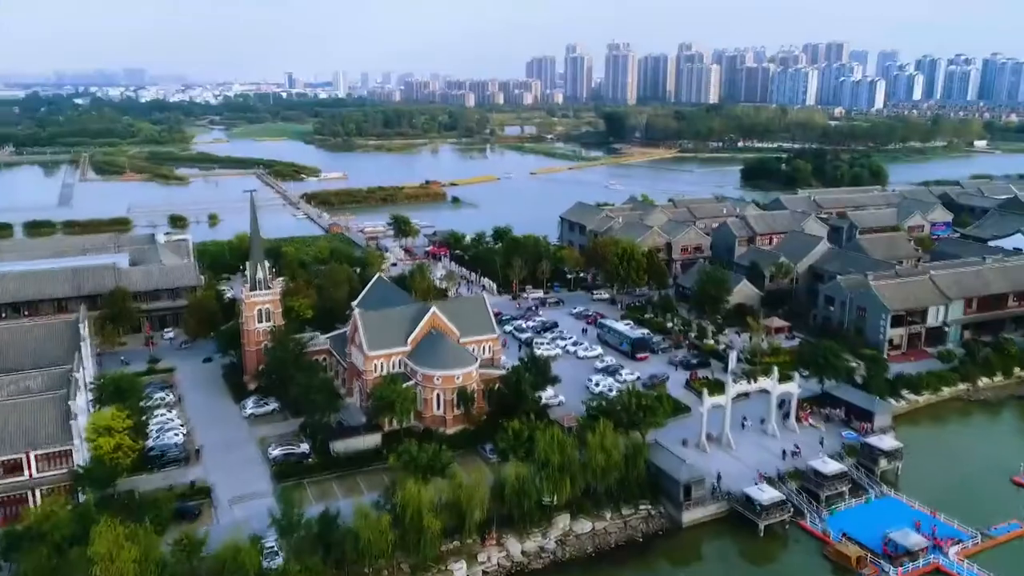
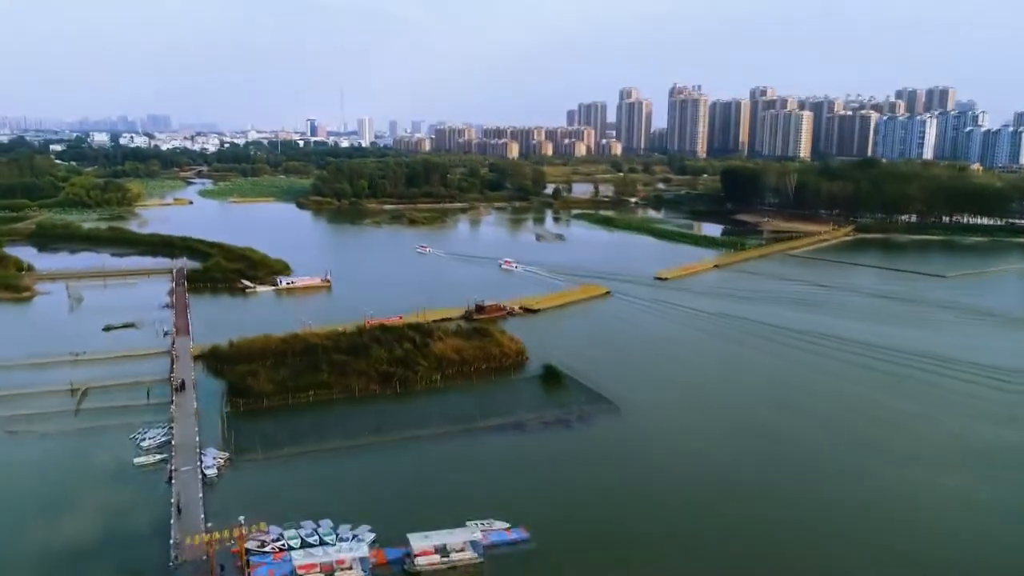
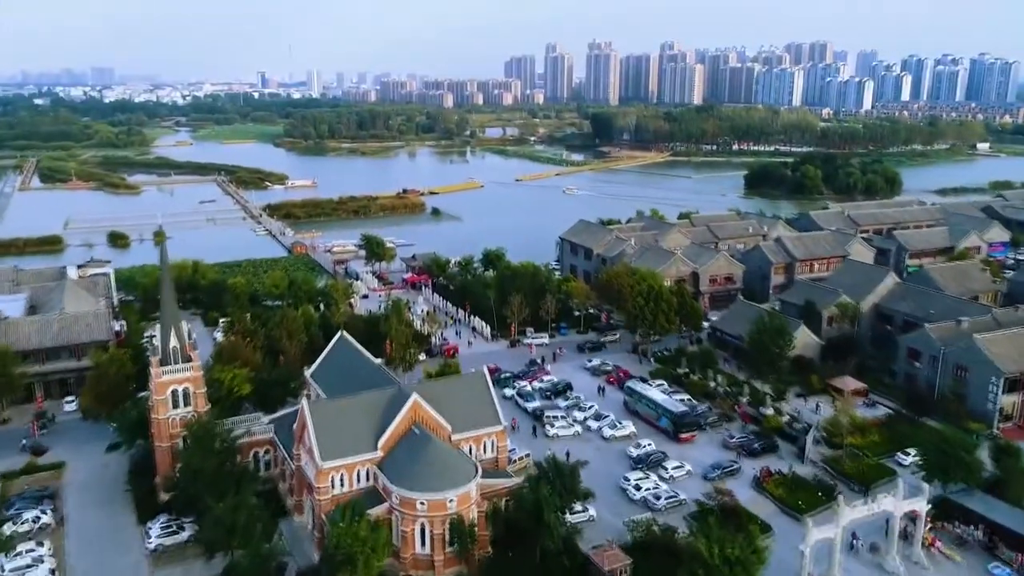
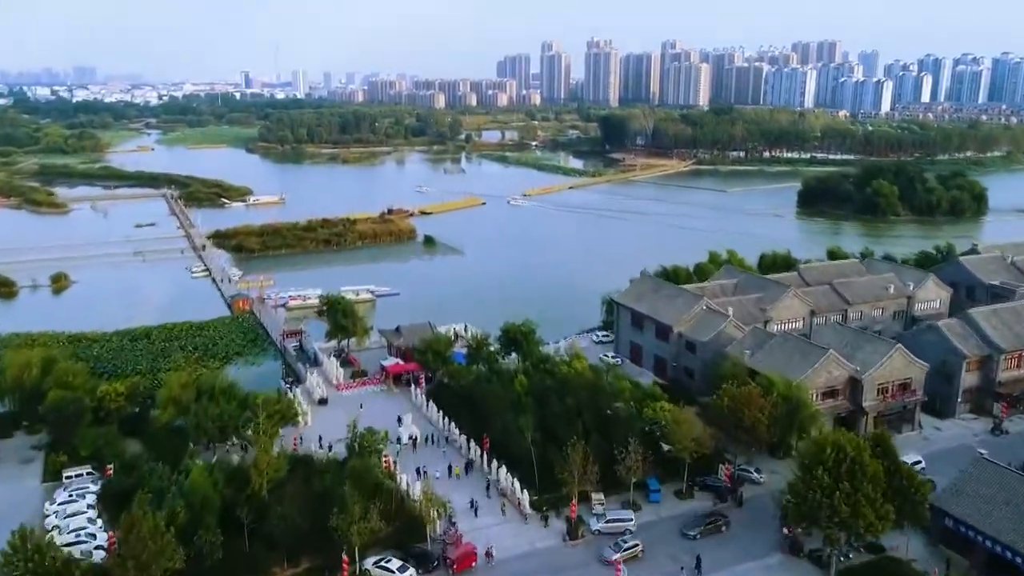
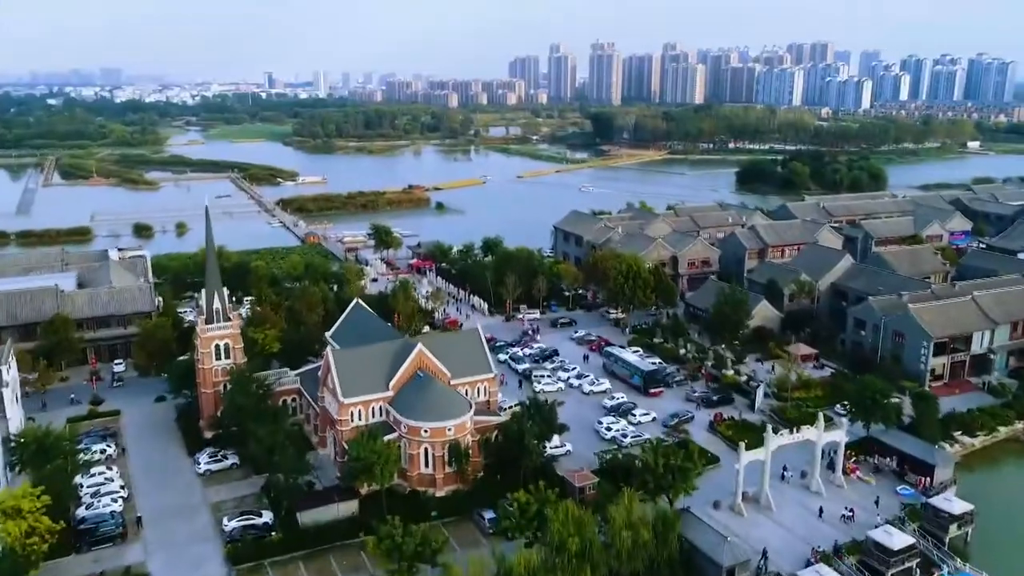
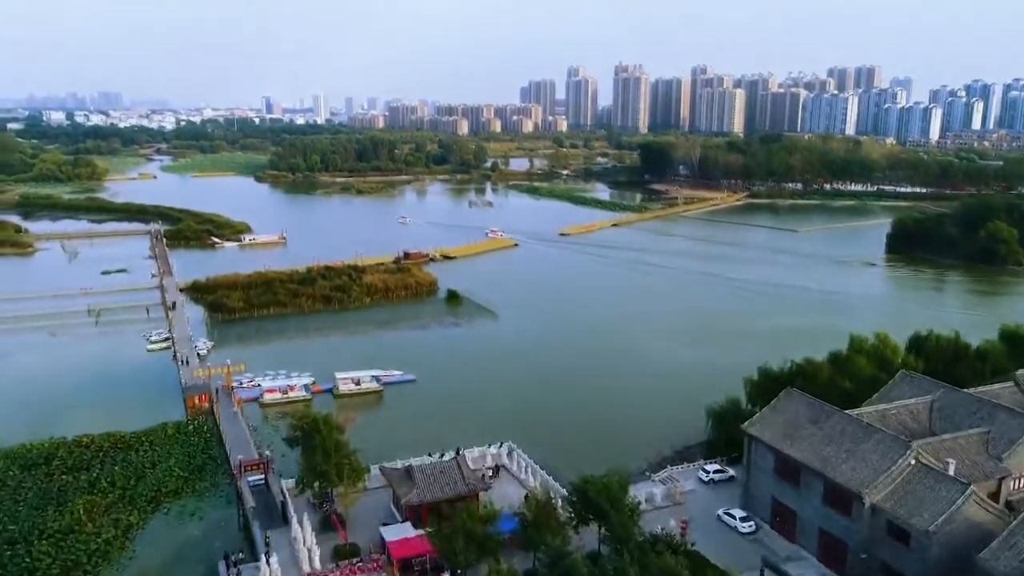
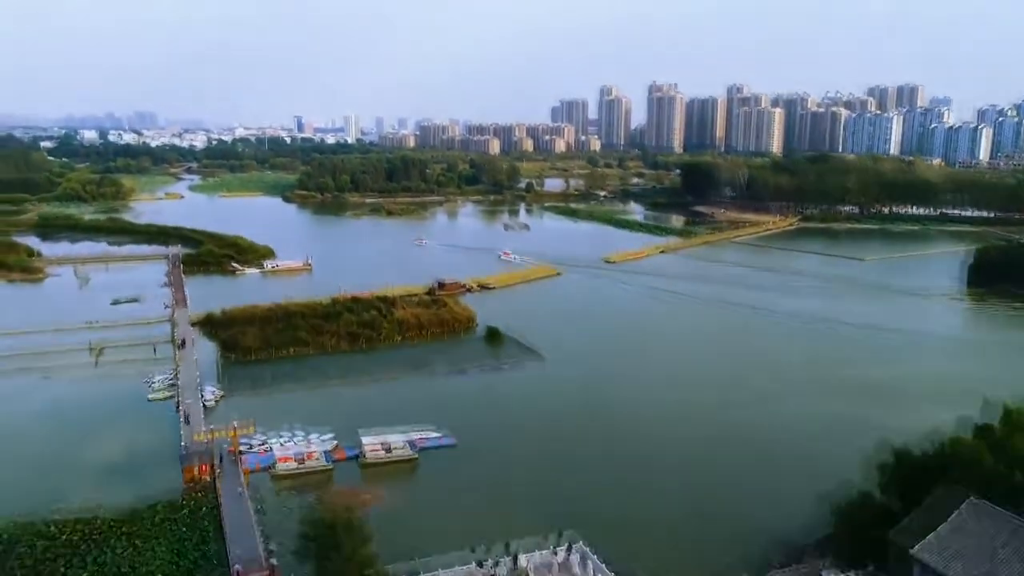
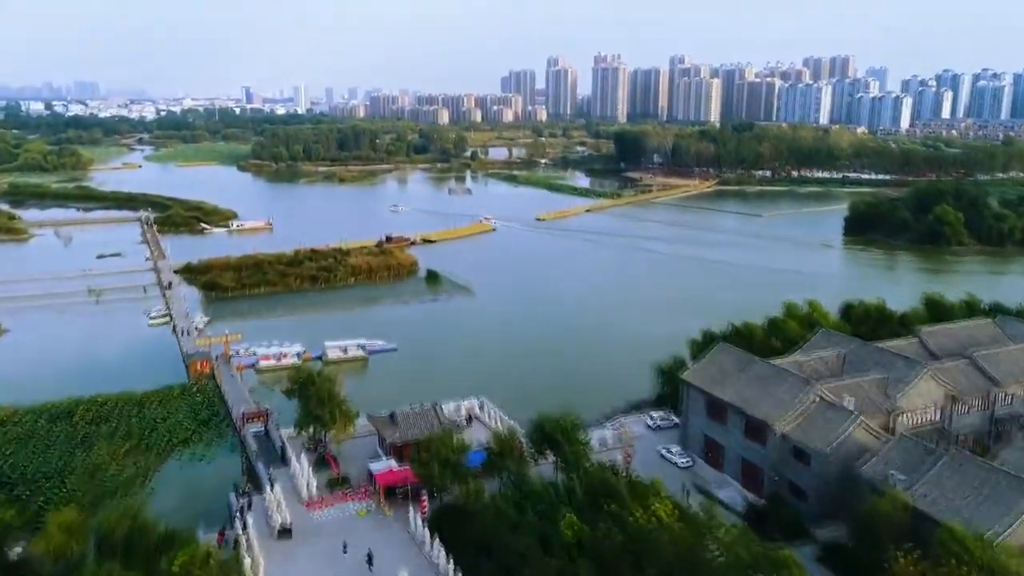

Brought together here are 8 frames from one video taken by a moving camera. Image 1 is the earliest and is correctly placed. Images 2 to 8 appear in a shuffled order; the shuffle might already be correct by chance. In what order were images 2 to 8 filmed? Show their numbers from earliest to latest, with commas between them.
5, 3, 4, 8, 6, 7, 2
